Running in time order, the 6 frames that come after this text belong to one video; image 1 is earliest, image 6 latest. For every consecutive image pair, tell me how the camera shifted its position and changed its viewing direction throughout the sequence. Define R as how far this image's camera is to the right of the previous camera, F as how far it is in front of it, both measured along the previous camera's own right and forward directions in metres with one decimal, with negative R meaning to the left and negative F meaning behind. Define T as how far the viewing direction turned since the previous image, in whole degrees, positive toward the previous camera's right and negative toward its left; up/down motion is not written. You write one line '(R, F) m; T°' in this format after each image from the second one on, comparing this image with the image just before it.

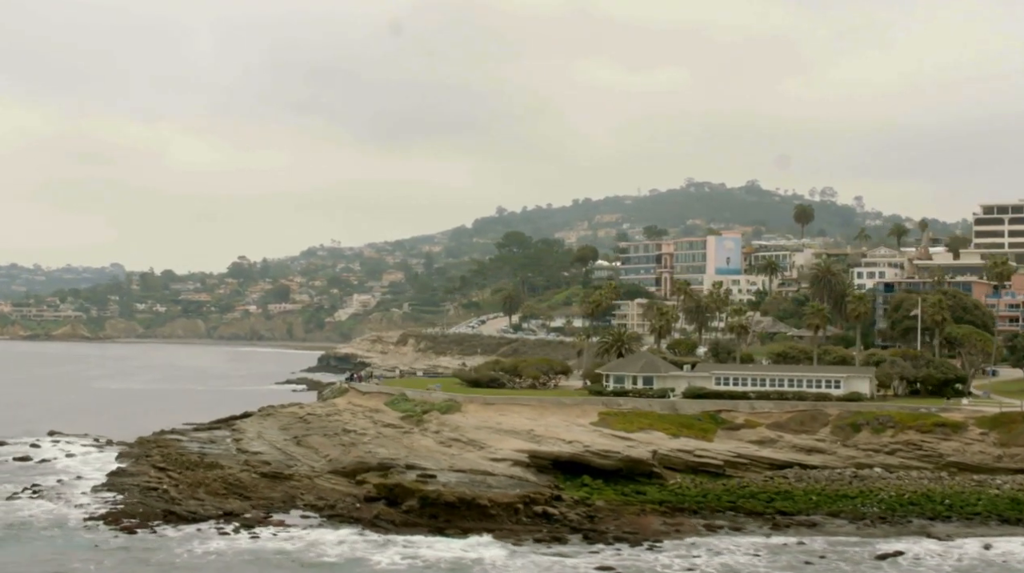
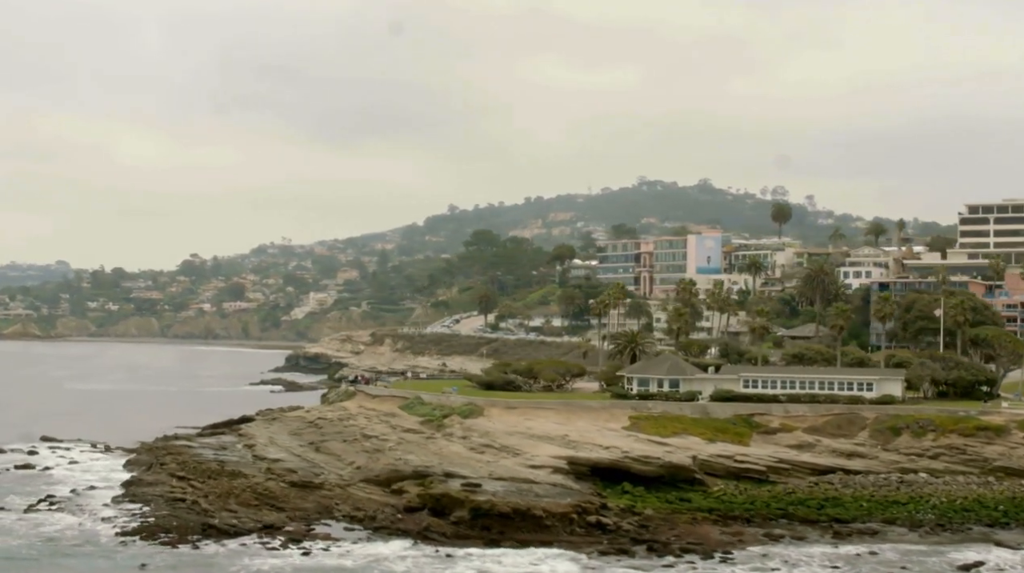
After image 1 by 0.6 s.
(-4.1, +2.2) m; +2°
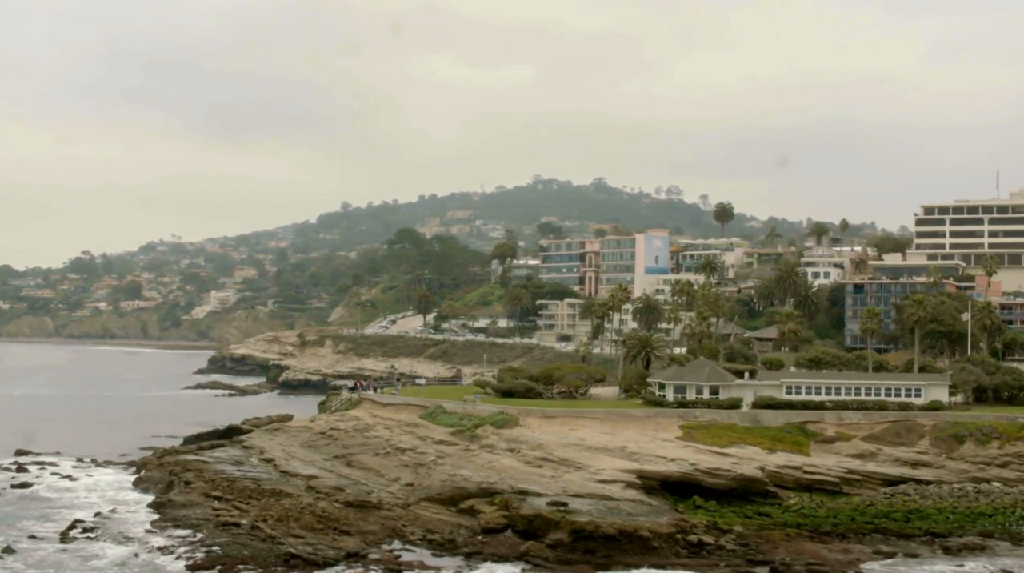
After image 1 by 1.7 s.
(-7.6, +4.0) m; +5°
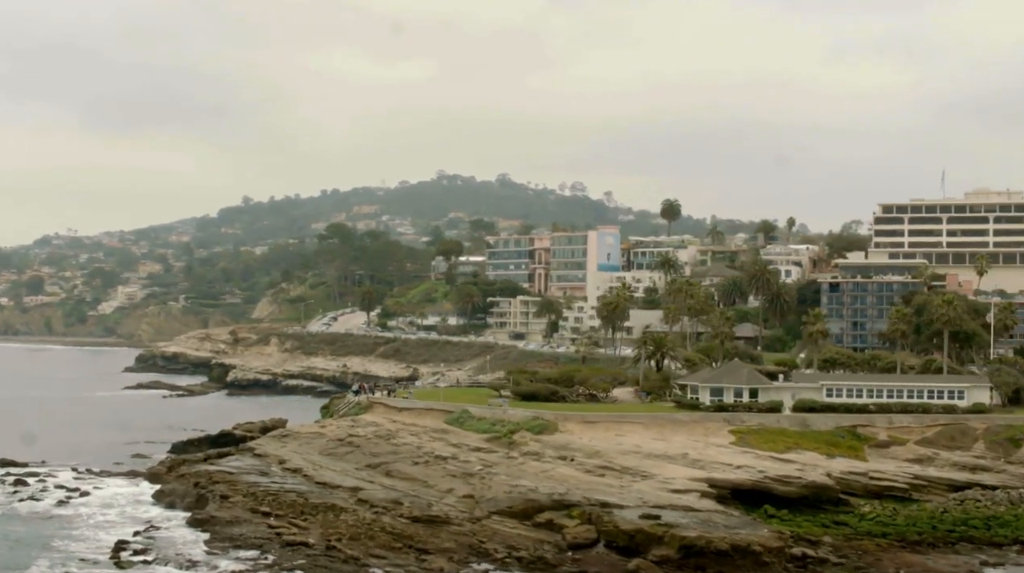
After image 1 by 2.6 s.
(-6.9, +3.2) m; +5°
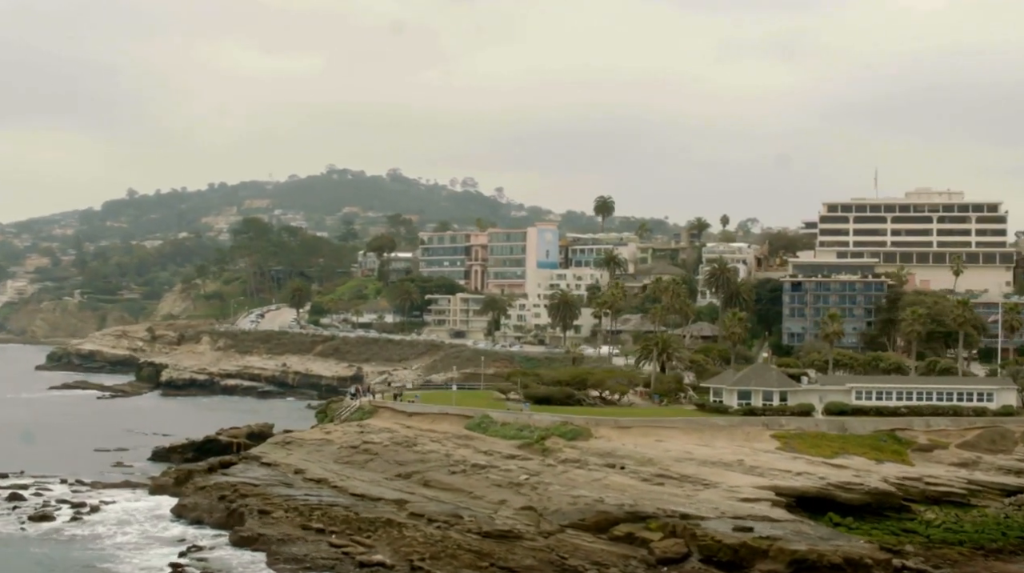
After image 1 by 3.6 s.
(-6.9, +3.0) m; +5°
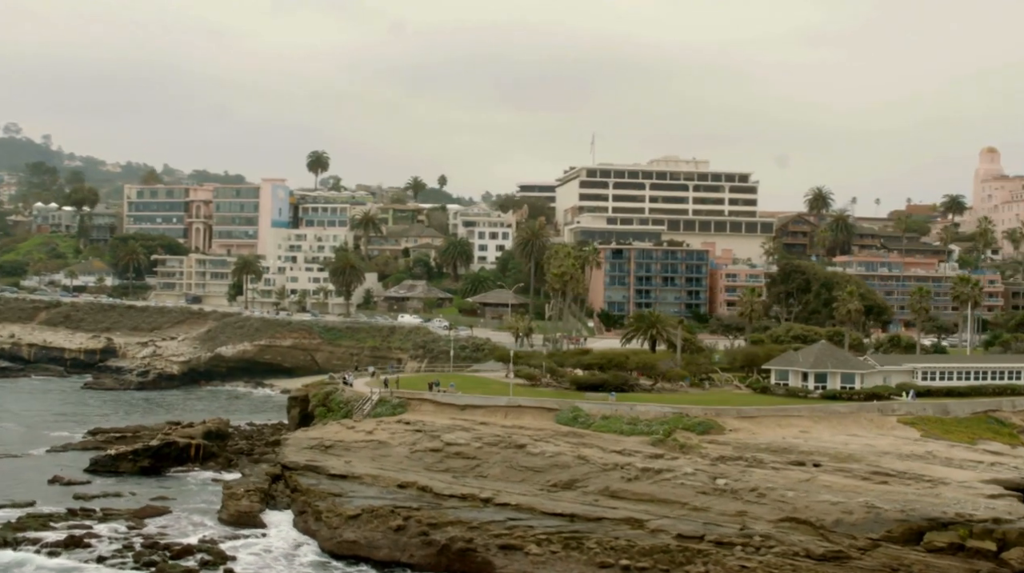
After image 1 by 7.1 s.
(-23.1, +12.7) m; +21°
